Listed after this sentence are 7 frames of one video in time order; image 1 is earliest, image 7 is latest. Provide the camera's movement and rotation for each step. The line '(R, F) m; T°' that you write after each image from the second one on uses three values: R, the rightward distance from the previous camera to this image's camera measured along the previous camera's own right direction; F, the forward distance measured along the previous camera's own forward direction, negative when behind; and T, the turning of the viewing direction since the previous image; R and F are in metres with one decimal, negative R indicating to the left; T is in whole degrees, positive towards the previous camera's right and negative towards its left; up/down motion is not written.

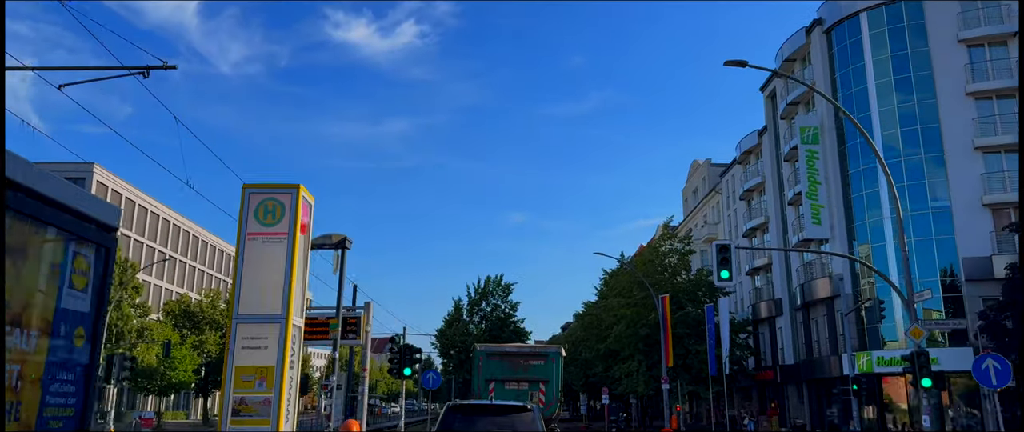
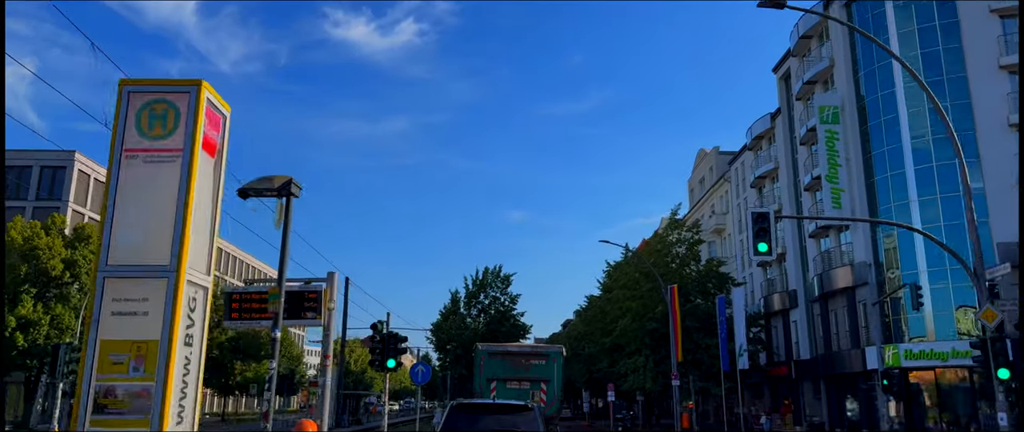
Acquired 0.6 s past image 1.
(0.0, +2.4) m; 0°
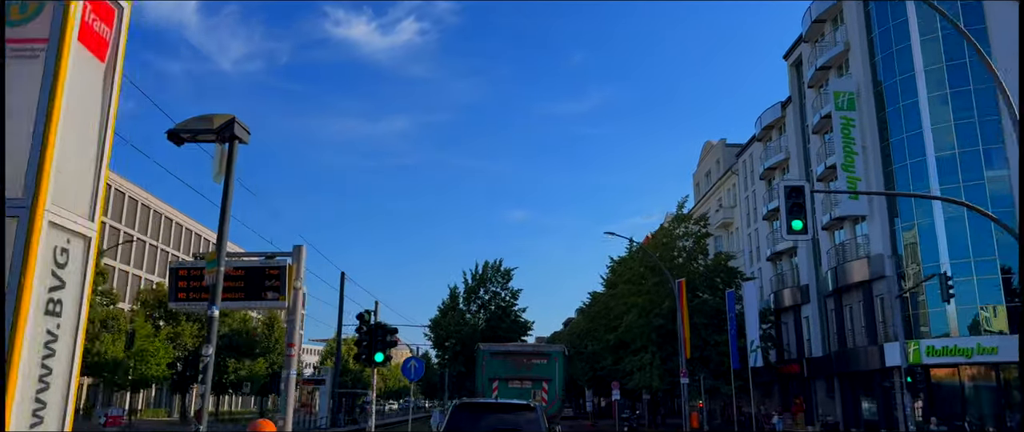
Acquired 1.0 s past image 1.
(0.0, +1.5) m; 0°
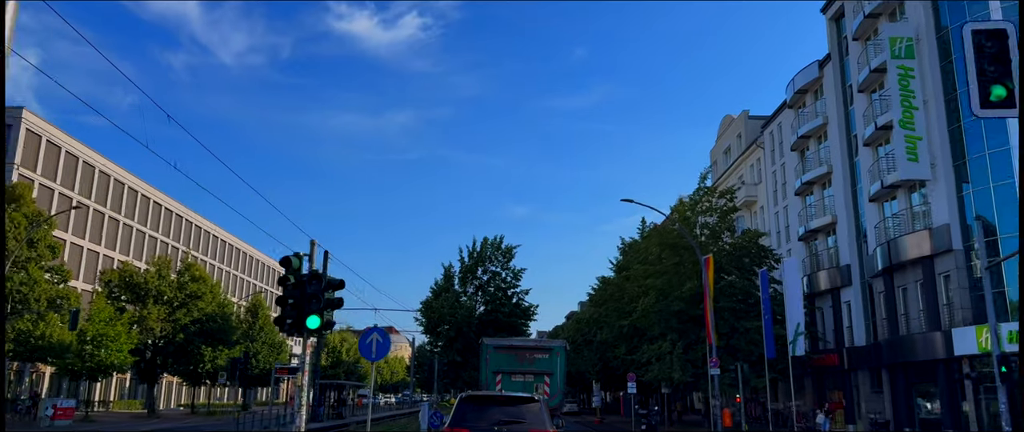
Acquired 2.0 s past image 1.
(0.0, +4.7) m; 0°
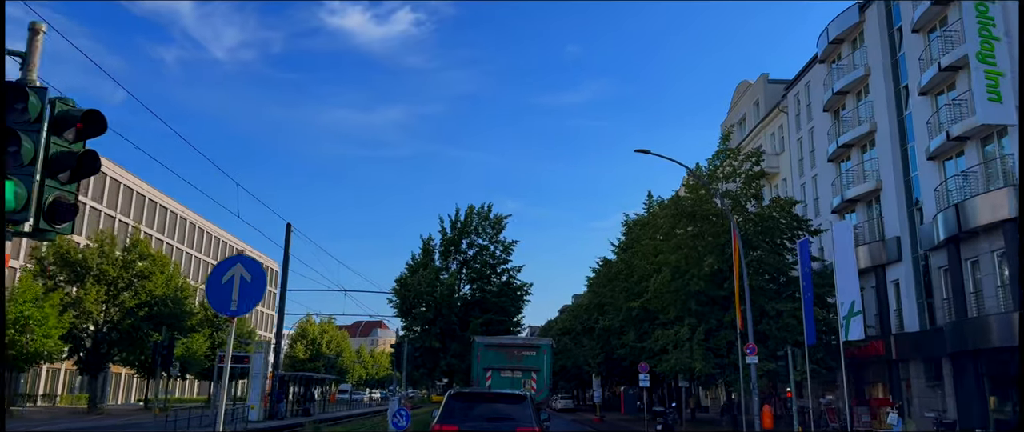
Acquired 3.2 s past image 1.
(+0.1, +5.4) m; +1°
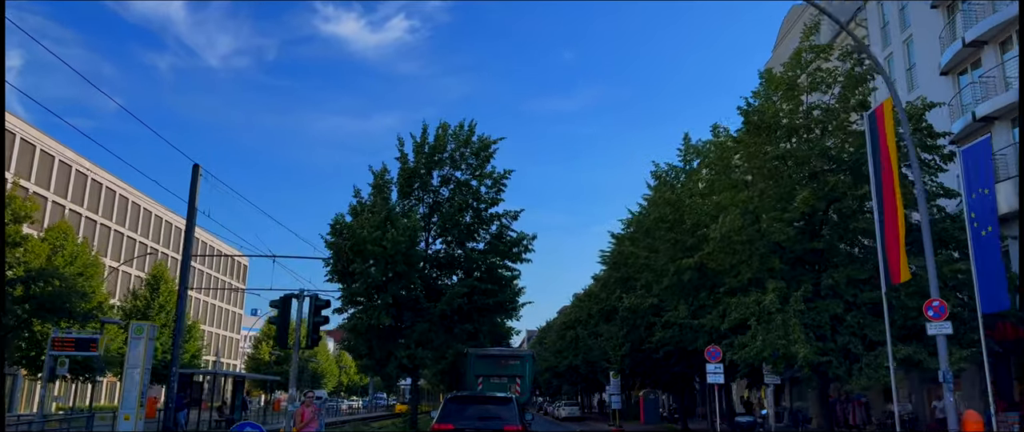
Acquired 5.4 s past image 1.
(+0.1, +10.1) m; 0°
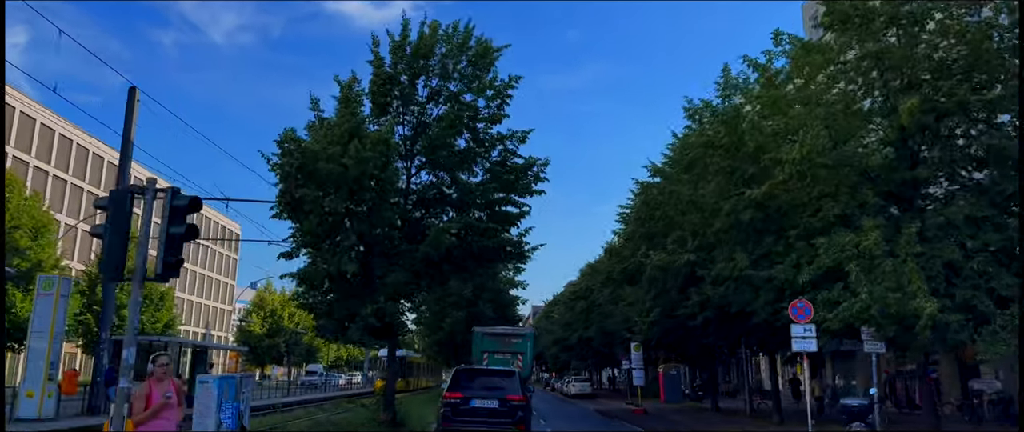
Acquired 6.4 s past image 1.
(0.0, +4.9) m; 0°
